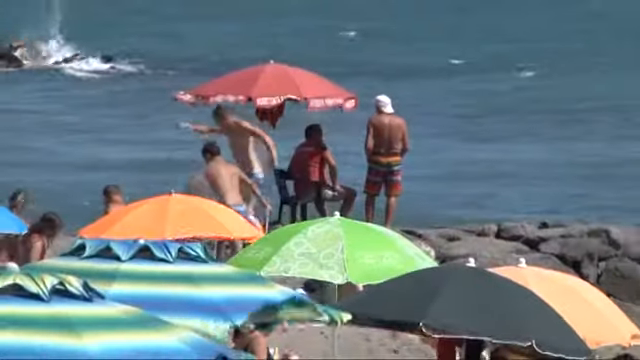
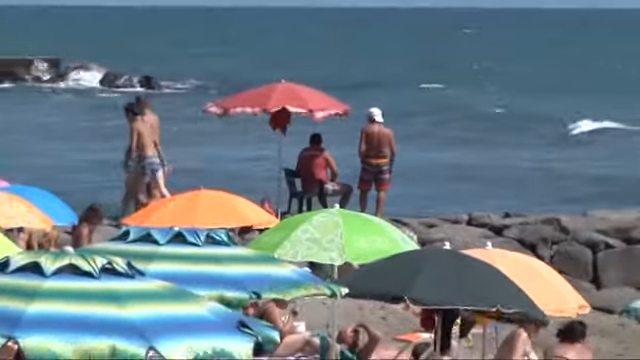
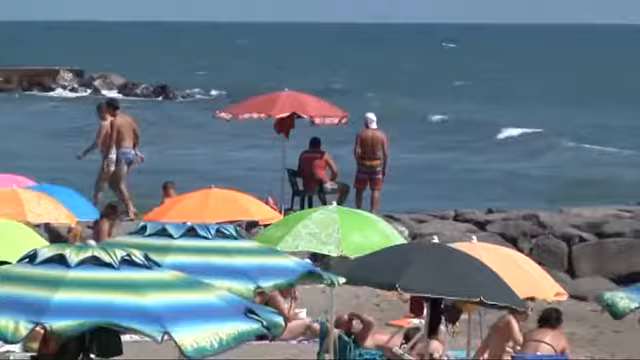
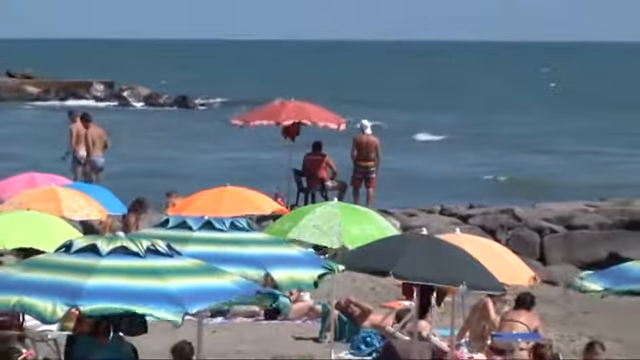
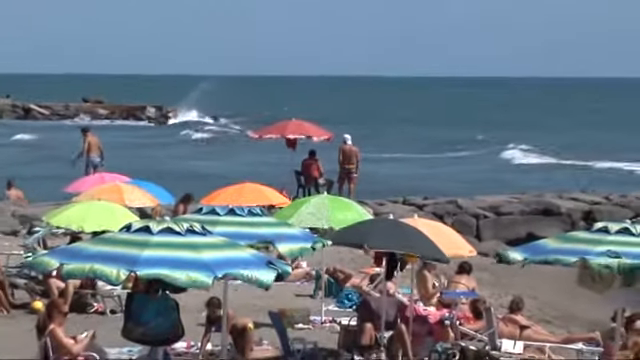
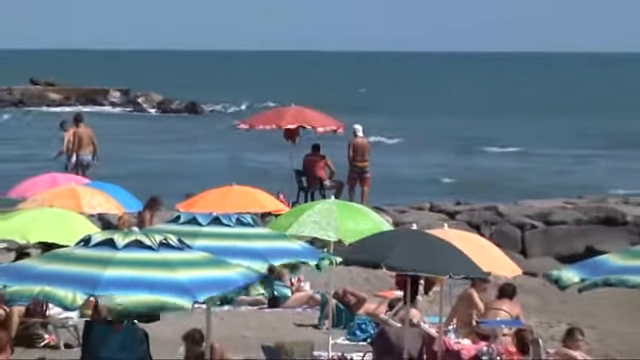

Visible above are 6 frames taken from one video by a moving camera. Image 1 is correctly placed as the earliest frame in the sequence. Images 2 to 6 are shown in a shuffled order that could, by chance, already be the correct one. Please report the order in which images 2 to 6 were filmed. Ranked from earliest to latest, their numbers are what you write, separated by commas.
2, 3, 4, 6, 5
